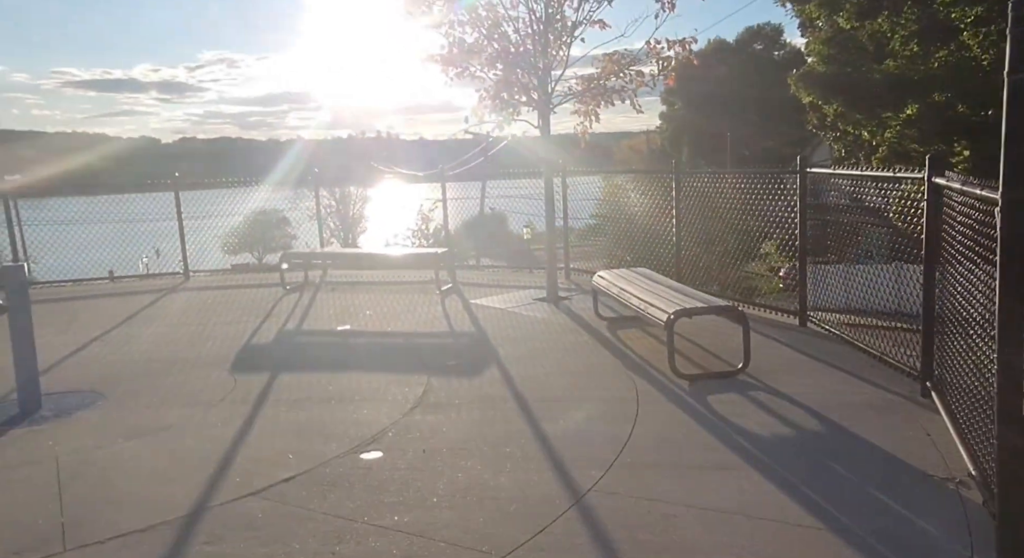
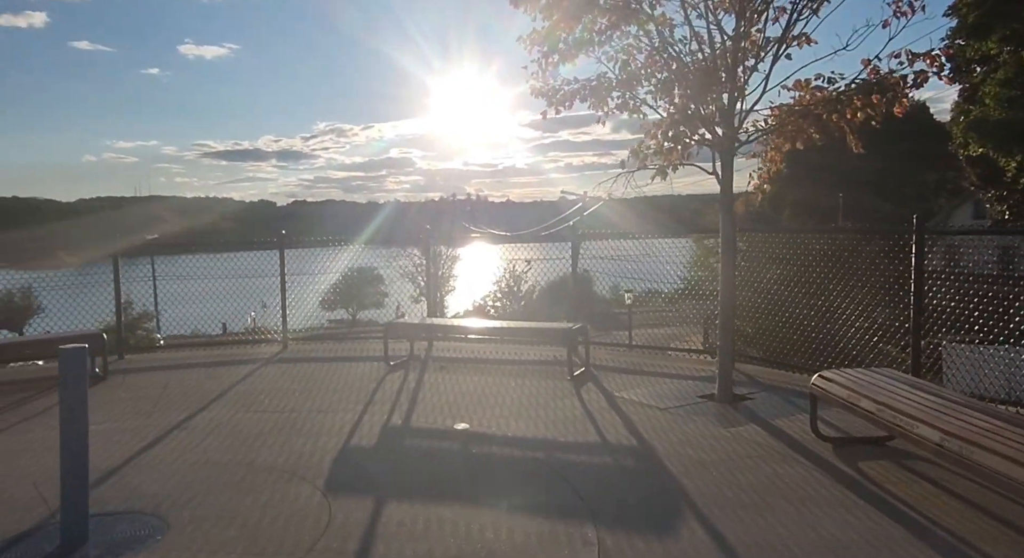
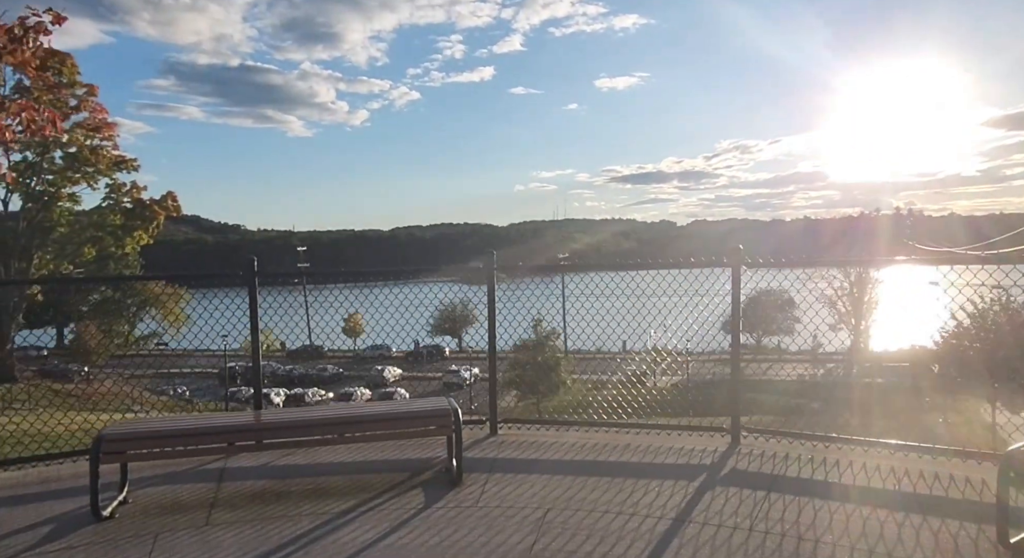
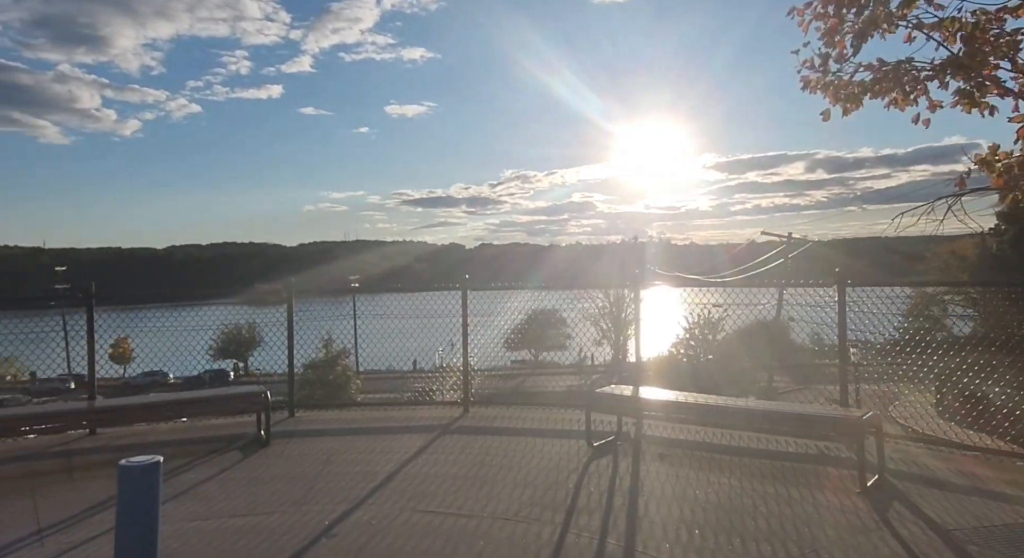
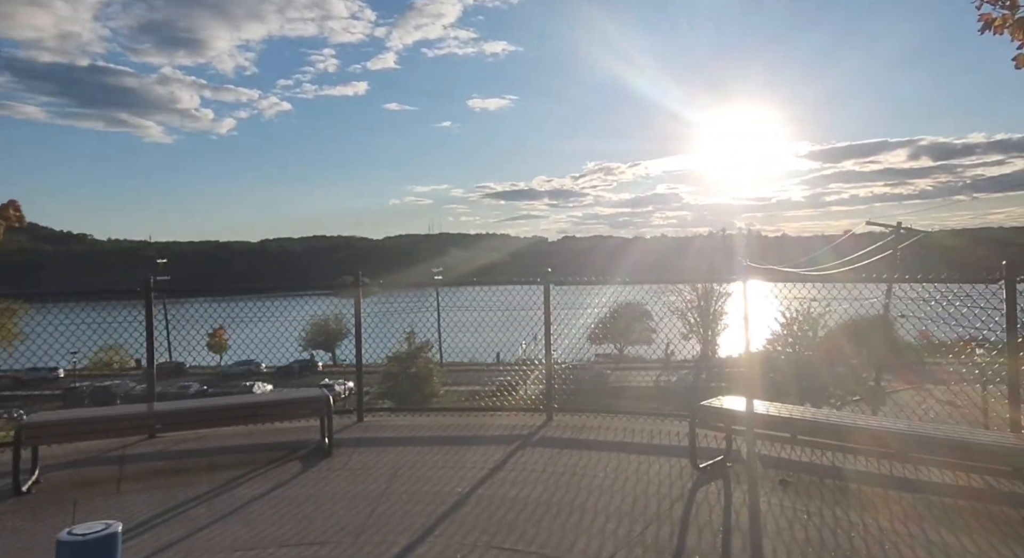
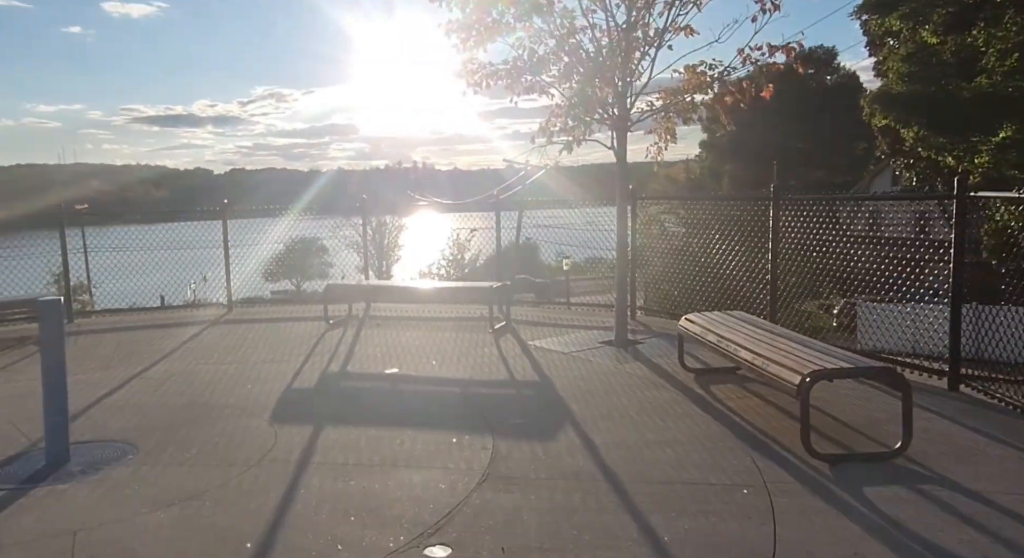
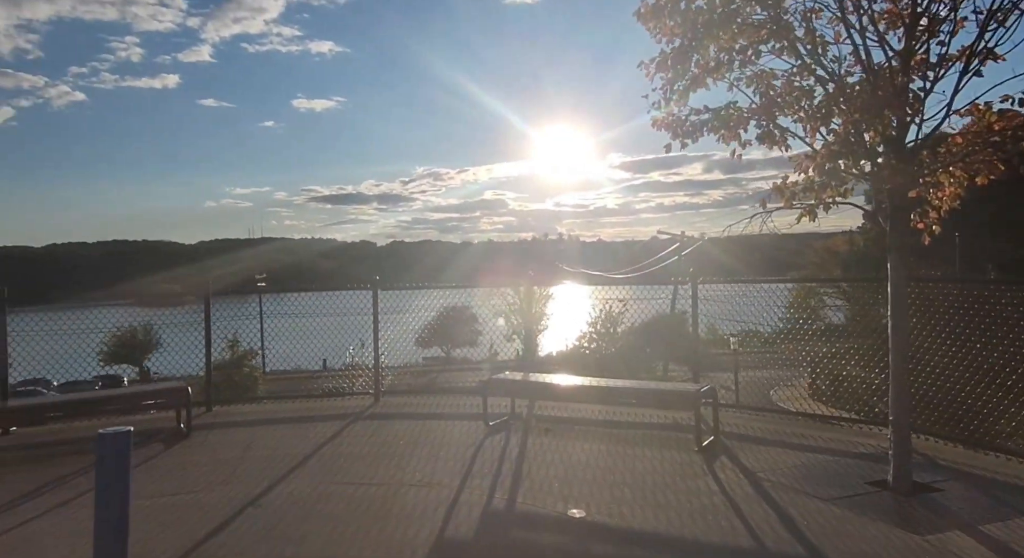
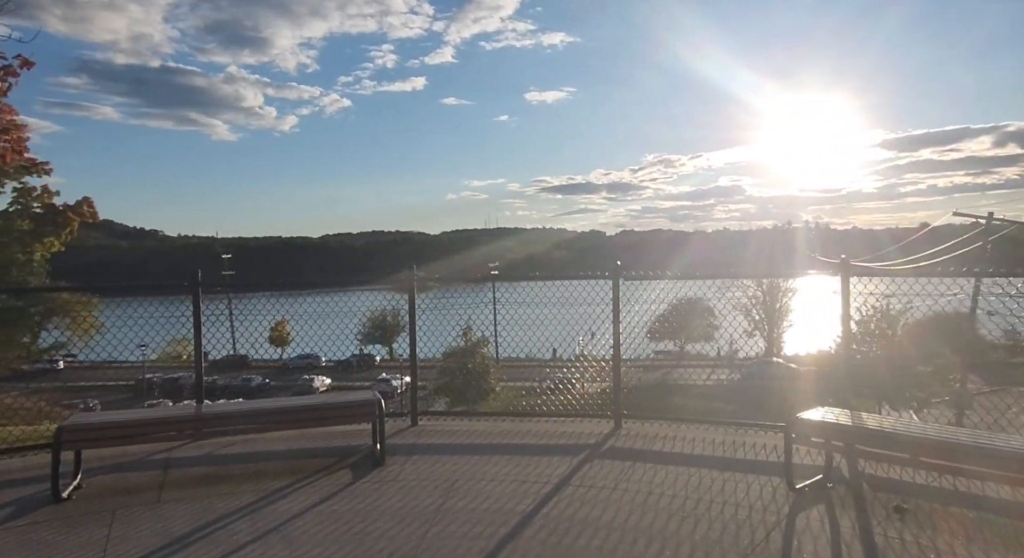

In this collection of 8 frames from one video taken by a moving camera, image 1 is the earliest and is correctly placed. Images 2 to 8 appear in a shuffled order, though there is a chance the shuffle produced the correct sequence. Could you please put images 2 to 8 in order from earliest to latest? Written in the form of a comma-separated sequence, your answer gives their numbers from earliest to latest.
6, 2, 7, 4, 5, 8, 3
